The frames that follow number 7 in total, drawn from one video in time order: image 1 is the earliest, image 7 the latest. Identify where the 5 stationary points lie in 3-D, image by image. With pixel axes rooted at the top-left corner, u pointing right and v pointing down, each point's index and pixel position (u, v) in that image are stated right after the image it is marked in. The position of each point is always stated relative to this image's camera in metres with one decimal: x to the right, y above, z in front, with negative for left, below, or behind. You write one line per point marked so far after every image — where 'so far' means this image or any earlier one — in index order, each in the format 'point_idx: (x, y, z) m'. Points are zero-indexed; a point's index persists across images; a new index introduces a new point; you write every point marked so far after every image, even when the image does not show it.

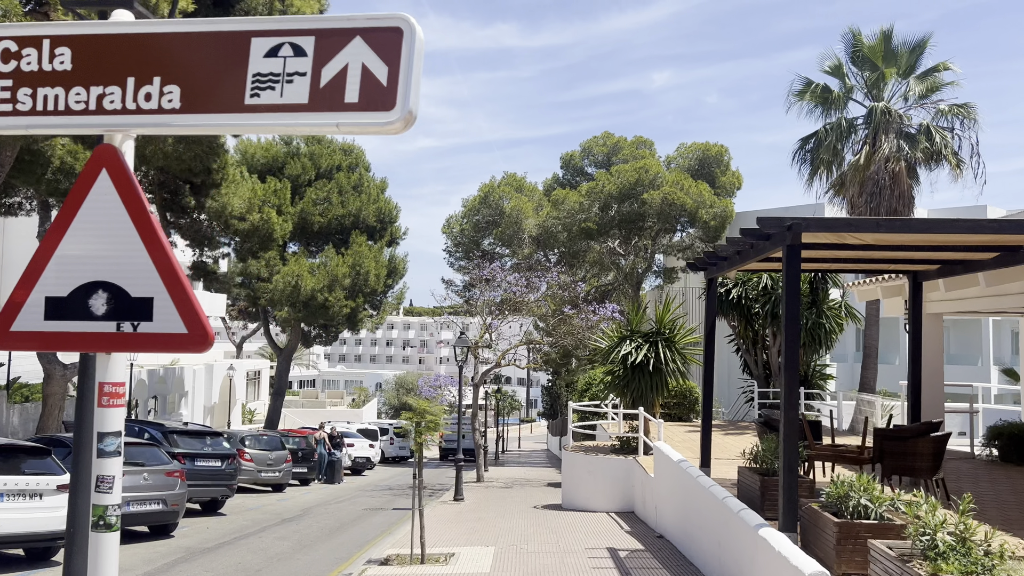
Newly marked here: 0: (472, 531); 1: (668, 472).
0: (-0.7, -4.1, +13.7) m
1: (+2.3, -2.8, +12.0) m
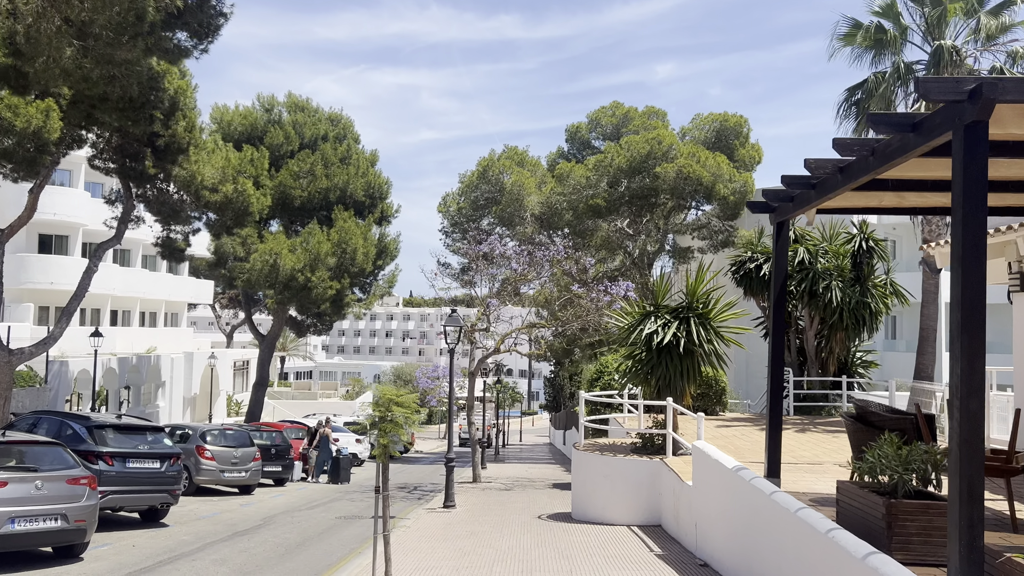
0: (-0.7, -3.5, +10.8) m
1: (+2.3, -2.2, +9.2) m
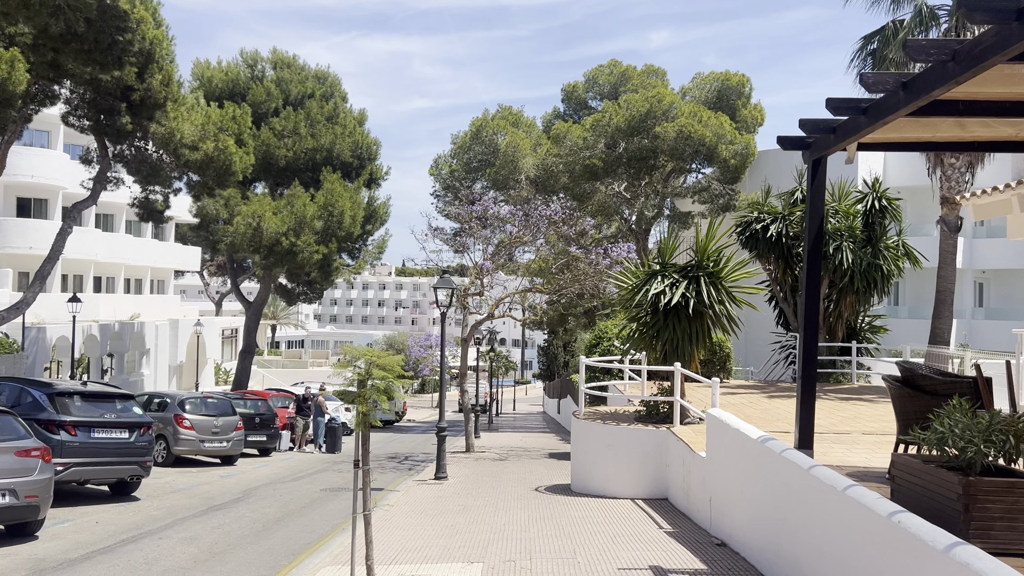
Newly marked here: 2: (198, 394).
0: (-0.8, -3.0, +10.0) m
1: (+2.3, -1.7, +8.2) m
2: (-7.3, -2.5, +18.6) m
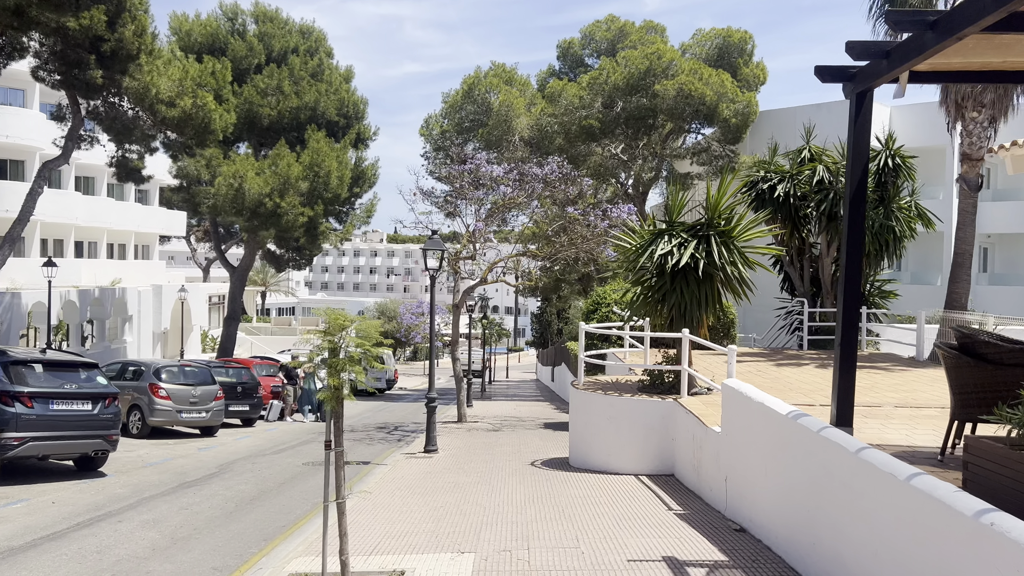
0: (-0.8, -2.5, +9.1) m
1: (+2.2, -1.3, +7.4) m
2: (-7.5, -1.6, +17.6) m
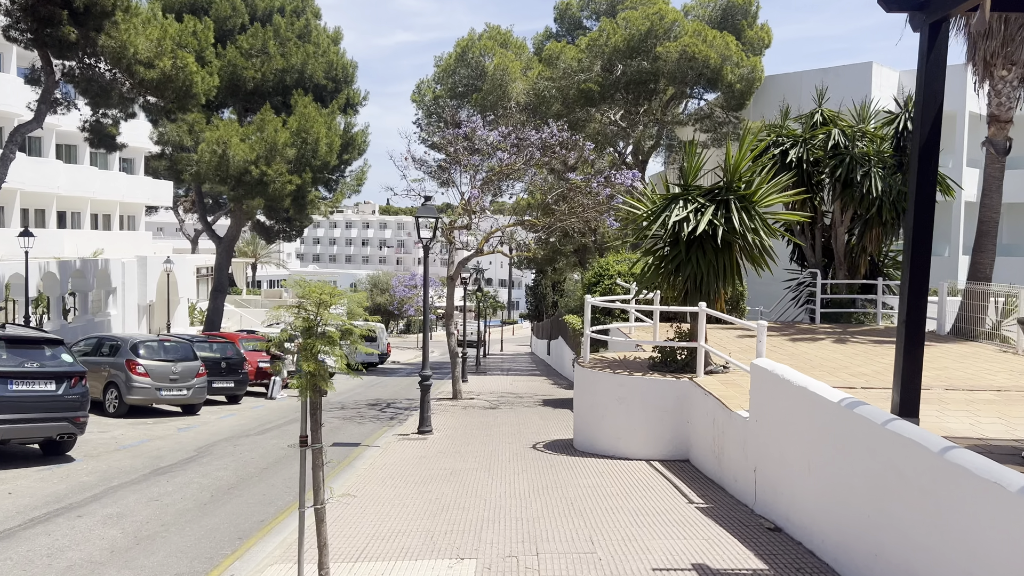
0: (-0.8, -2.2, +8.2) m
1: (+2.3, -1.0, +6.5) m
2: (-7.5, -1.0, +16.7) m
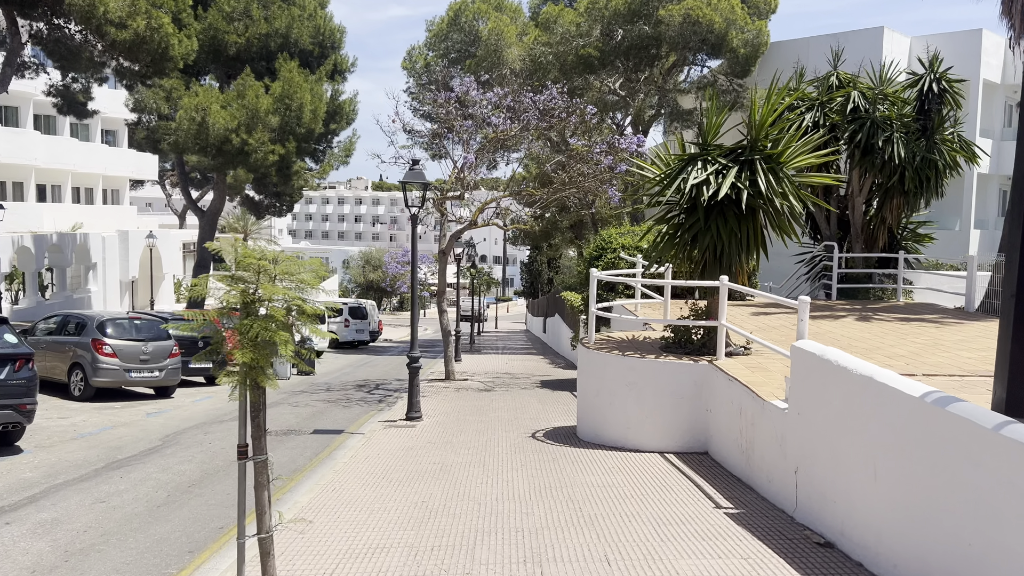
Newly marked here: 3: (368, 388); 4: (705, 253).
0: (-0.8, -1.9, +7.1) m
1: (+2.3, -0.8, +5.4) m
2: (-7.6, -0.5, +15.5) m
3: (-3.3, -2.3, +18.5) m
4: (+2.3, +0.4, +9.4) m
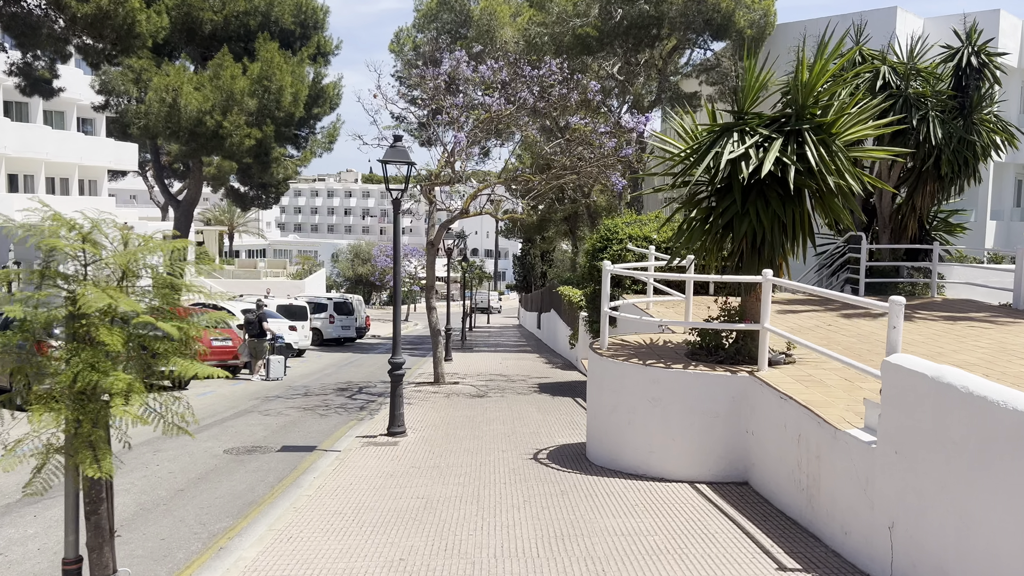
0: (-0.8, -1.9, +5.6) m
1: (+2.3, -0.8, +3.8) m
2: (-7.7, -0.4, +13.9) m
3: (-3.4, -2.2, +16.9) m
4: (+2.3, +0.5, +7.9) m
